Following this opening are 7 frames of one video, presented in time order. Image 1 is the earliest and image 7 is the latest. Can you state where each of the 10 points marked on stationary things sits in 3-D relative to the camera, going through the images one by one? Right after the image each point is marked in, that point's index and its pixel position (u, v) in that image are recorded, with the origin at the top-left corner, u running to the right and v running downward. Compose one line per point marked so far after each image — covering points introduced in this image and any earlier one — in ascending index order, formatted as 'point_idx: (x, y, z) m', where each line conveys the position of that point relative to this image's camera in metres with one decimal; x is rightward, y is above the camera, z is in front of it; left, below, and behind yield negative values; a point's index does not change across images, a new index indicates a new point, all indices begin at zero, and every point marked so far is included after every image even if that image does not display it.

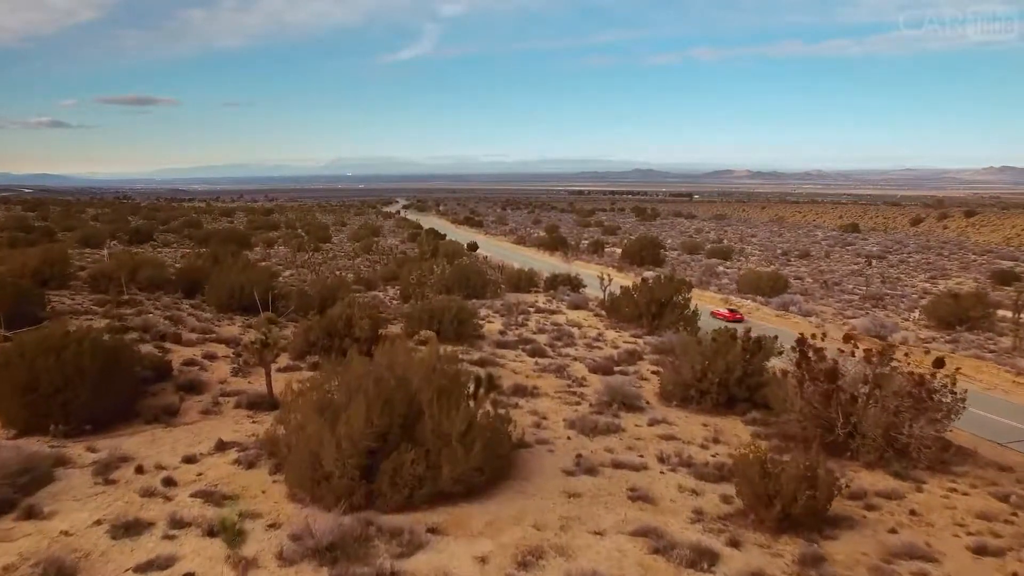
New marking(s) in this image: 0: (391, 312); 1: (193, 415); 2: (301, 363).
0: (-2.8, -0.6, +17.4) m
1: (-3.8, -1.5, +8.9) m
2: (-3.3, -1.2, +11.7) m
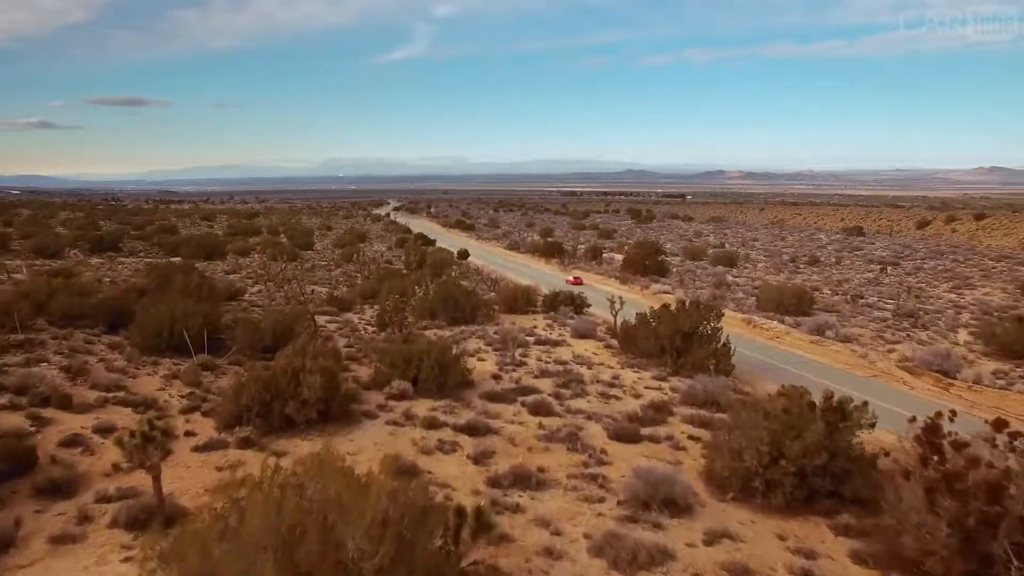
0: (-2.8, -1.2, +14.4) m
1: (-3.8, -2.0, +6.0) m
2: (-3.3, -1.7, +8.8) m
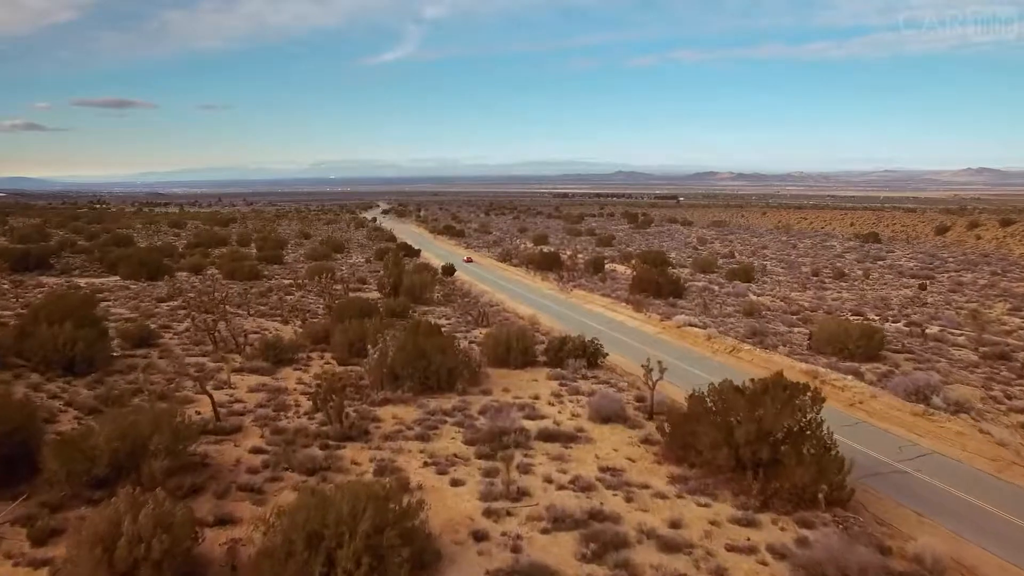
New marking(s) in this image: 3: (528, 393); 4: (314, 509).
0: (-2.9, -2.1, +9.3) m
1: (-3.8, -3.0, +0.8) m
2: (-3.3, -2.7, +3.6) m
3: (+0.3, -1.8, +13.6) m
4: (-1.7, -1.9, +6.5) m
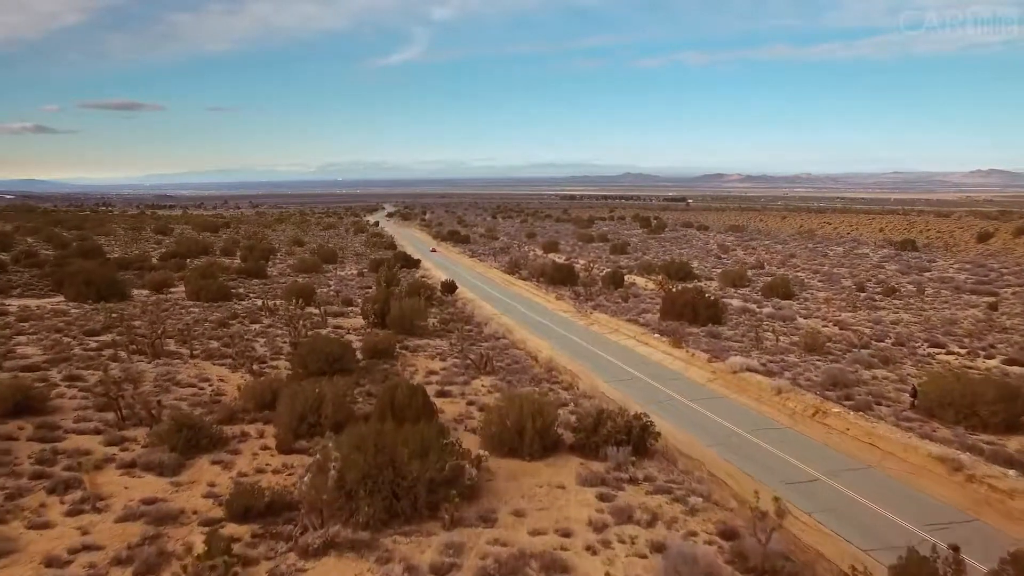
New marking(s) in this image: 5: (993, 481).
0: (-2.8, -2.9, +4.5) m
1: (-3.7, -3.8, -4.0) m
2: (-3.2, -3.5, -1.2) m
3: (+0.5, -2.7, +8.8) m
4: (-1.6, -2.7, +1.7) m
5: (+7.0, -2.8, +11.2) m
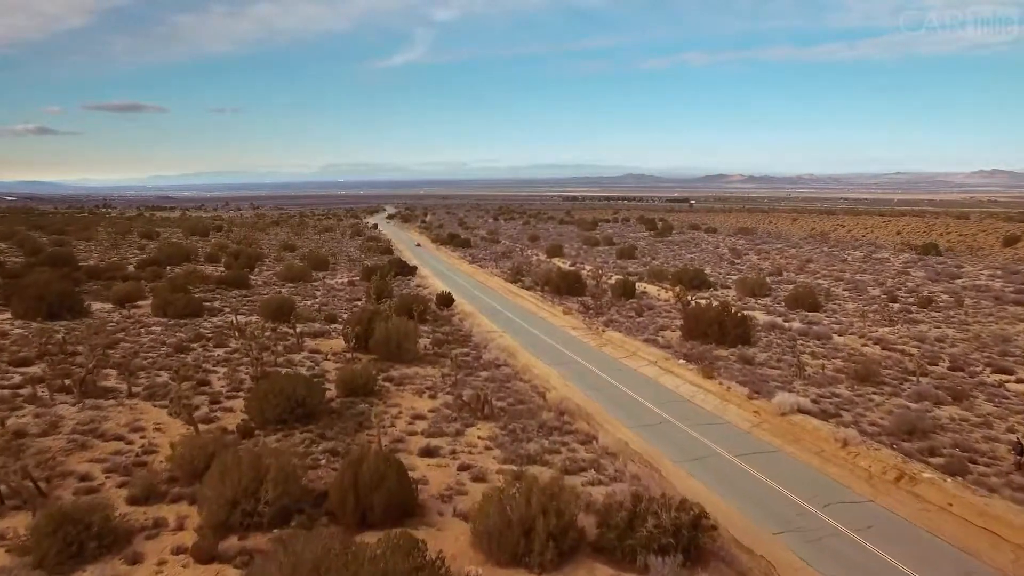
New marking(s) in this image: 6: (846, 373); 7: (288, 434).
0: (-2.8, -3.4, +1.3) m
1: (-3.7, -4.3, -7.1) m
2: (-3.2, -4.0, -4.3) m
3: (+0.5, -3.1, +5.6) m
4: (-1.6, -3.2, -1.4) m
5: (+7.0, -3.3, +8.1) m
6: (+8.7, -2.2, +19.7) m
7: (-3.9, -2.6, +13.2) m
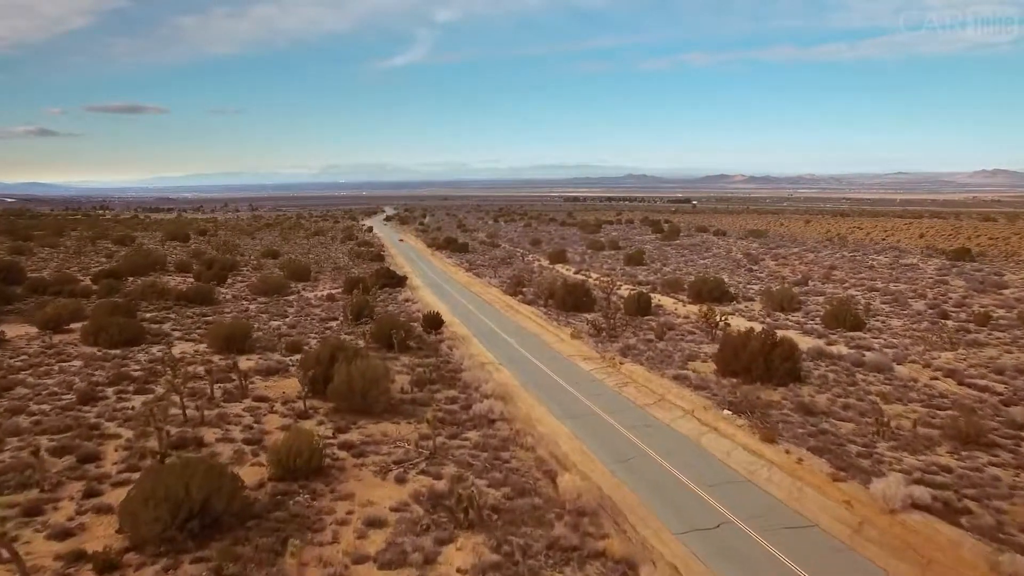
0: (-2.8, -4.1, -3.1) m
1: (-3.7, -4.9, -11.5) m
2: (-3.3, -4.6, -8.7) m
3: (+0.5, -3.8, +1.2) m
4: (-1.6, -3.8, -5.8) m
5: (+7.0, -3.9, +3.6) m
6: (+8.7, -2.8, +15.2) m
7: (-4.0, -3.2, +8.8) m
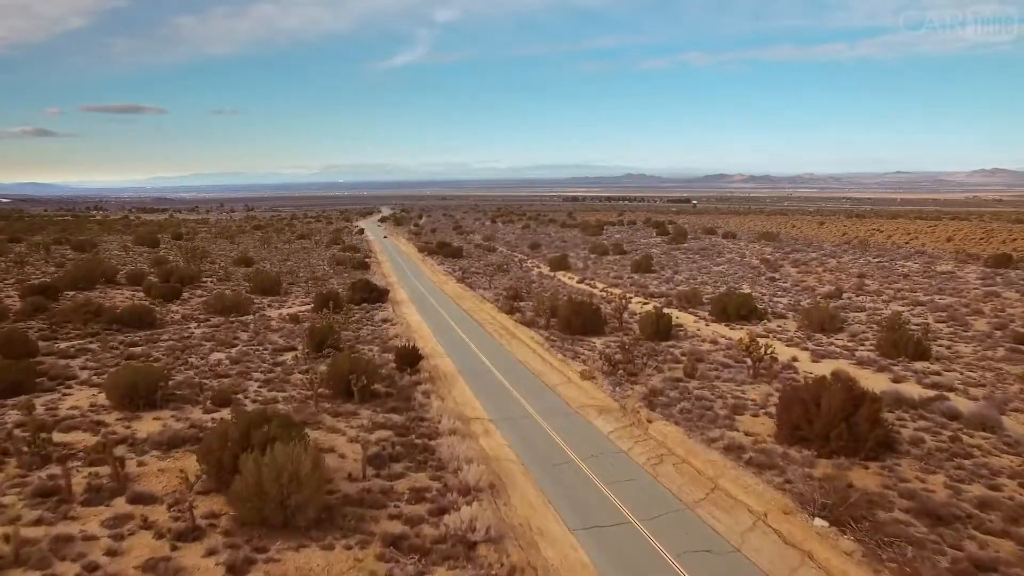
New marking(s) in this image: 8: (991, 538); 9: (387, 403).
0: (-2.9, -4.8, -8.3) m
1: (-3.8, -5.7, -16.7) m
2: (-3.4, -5.4, -13.9) m
3: (+0.4, -4.5, -4.0) m
4: (-1.7, -4.6, -11.1) m
5: (+6.9, -4.6, -1.6) m
6: (+8.6, -3.6, +10.0) m
7: (-4.1, -4.0, +3.6) m
8: (+6.9, -3.5, +10.8) m
9: (-2.9, -2.6, +17.9) m
